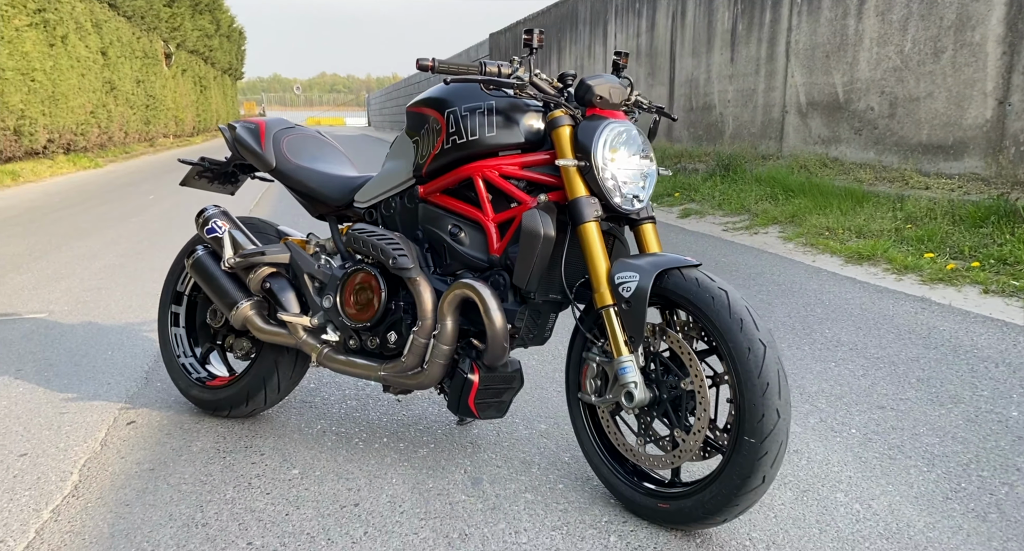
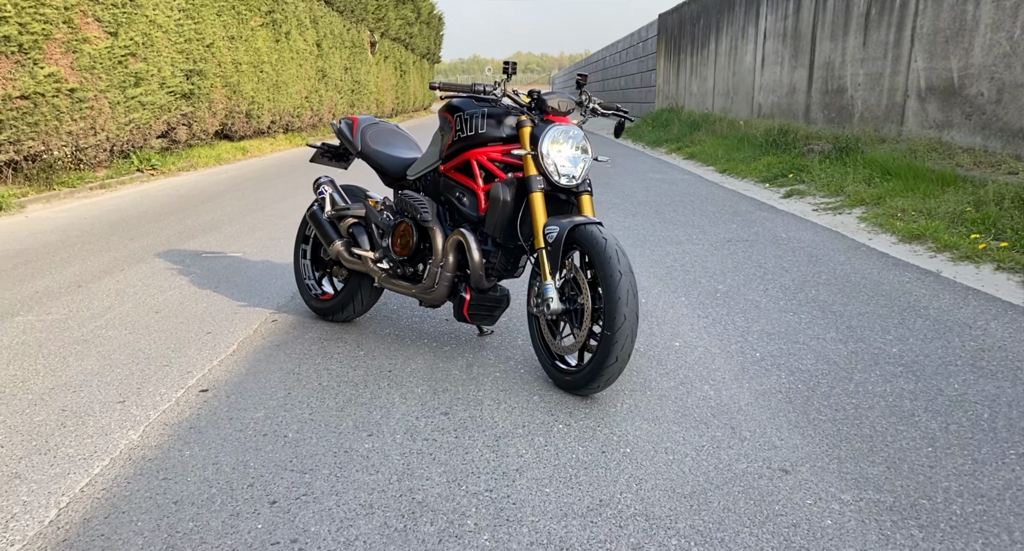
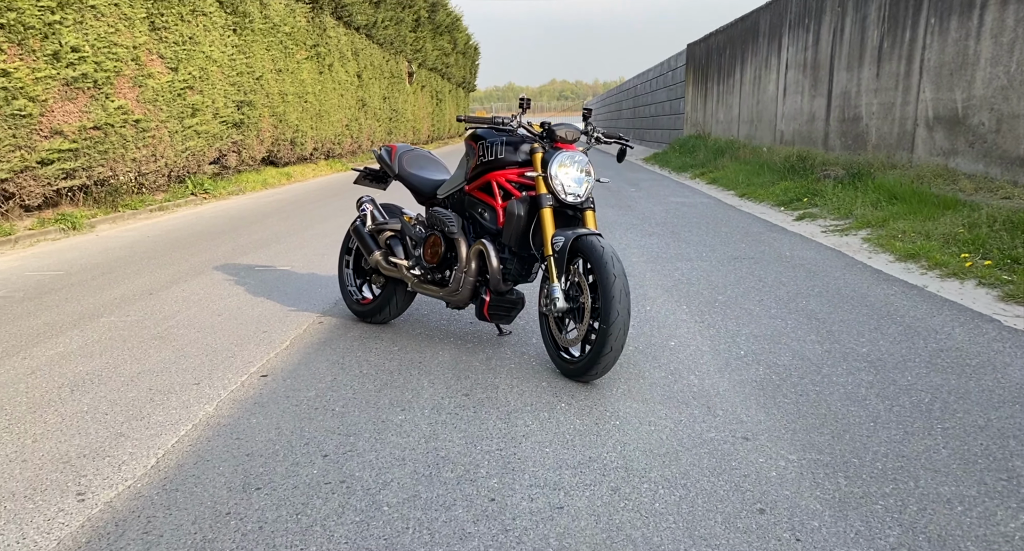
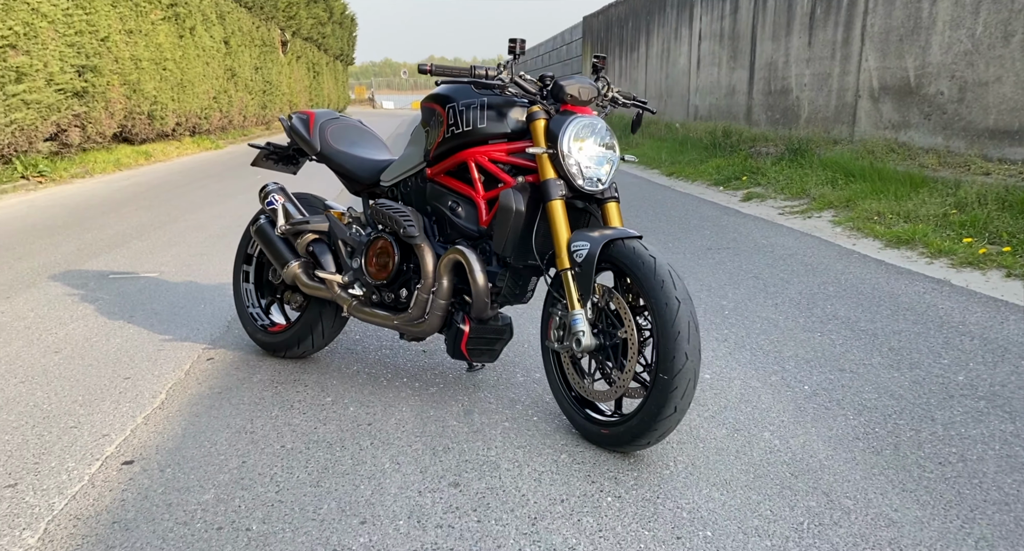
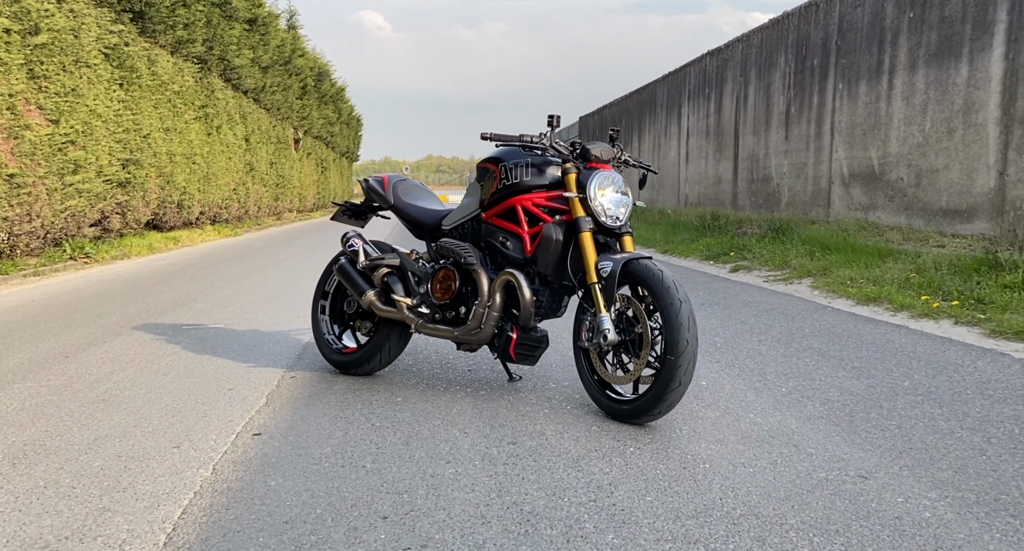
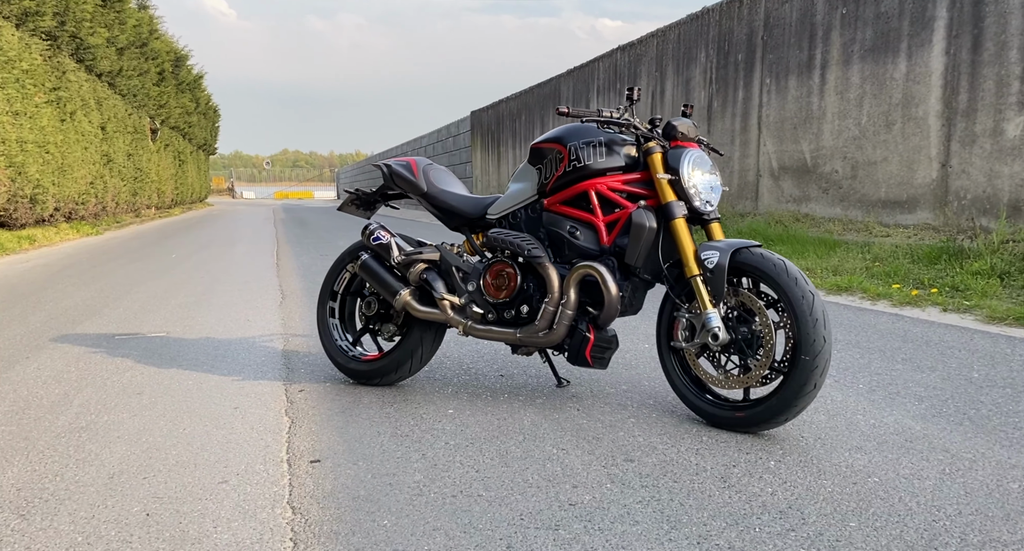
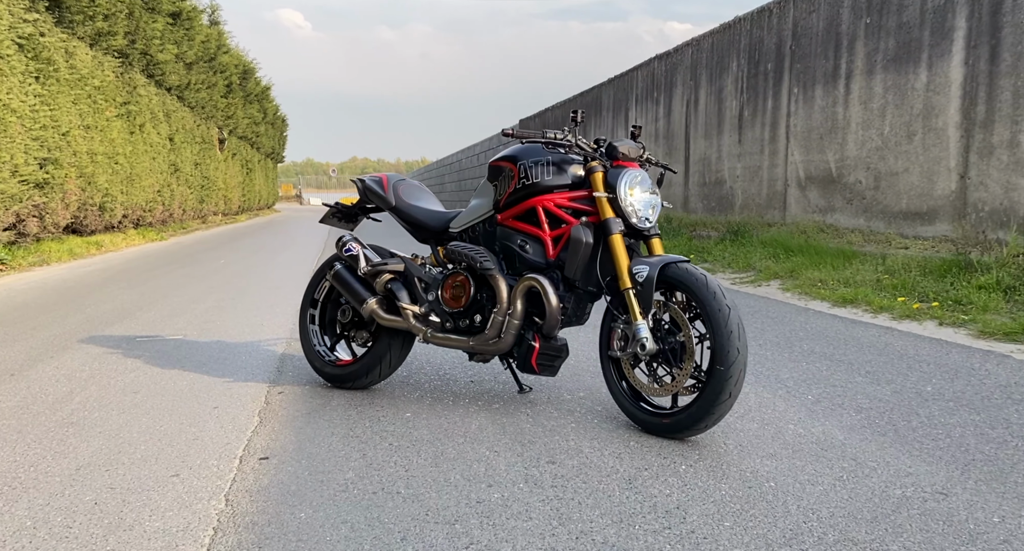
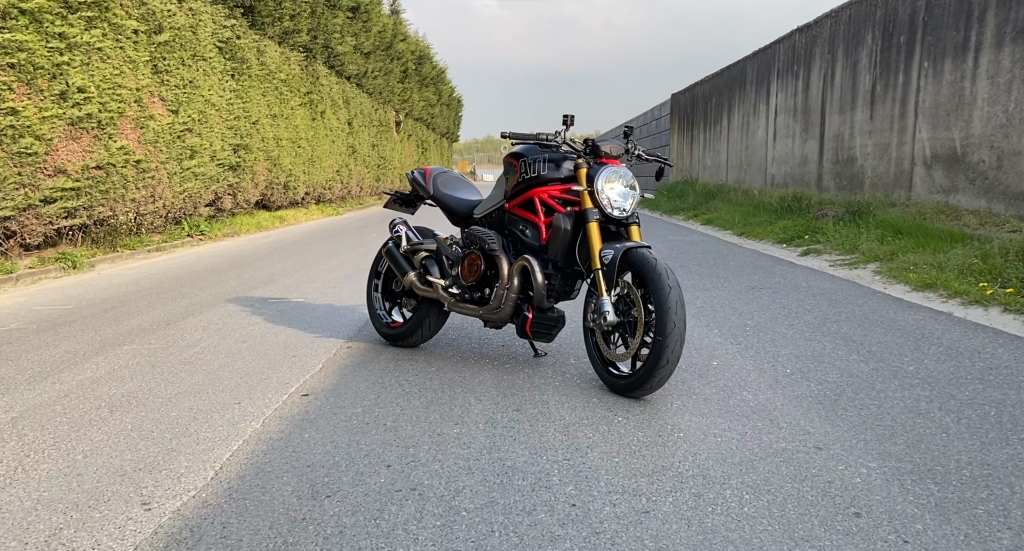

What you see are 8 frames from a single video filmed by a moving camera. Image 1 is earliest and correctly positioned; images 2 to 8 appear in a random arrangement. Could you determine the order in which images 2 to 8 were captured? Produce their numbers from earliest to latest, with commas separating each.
4, 2, 3, 8, 5, 7, 6
